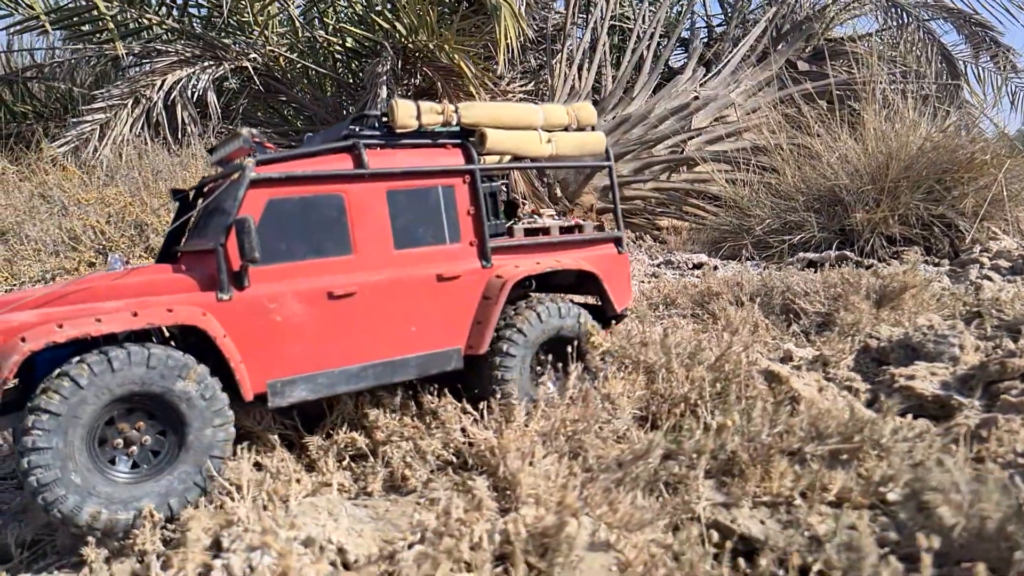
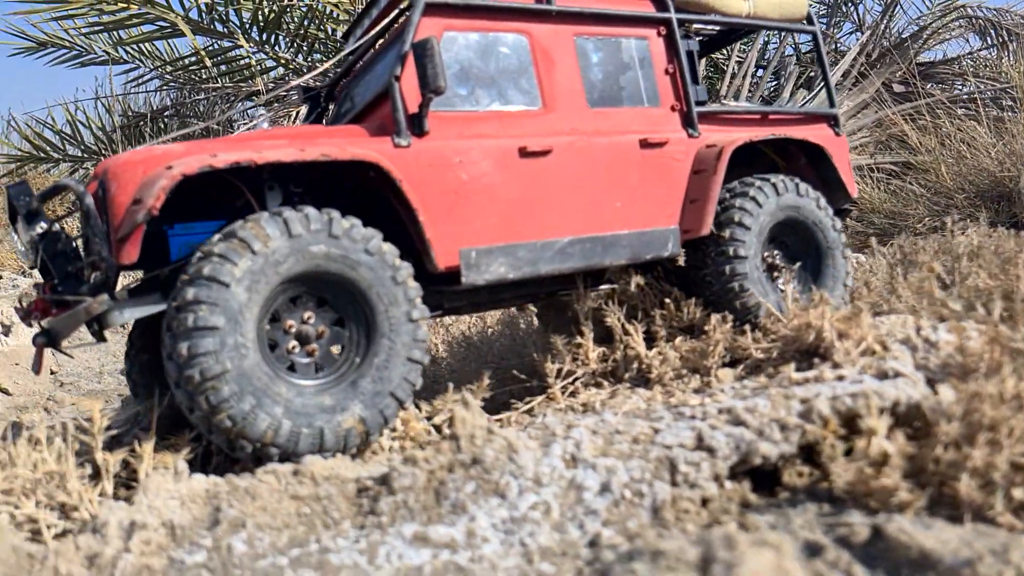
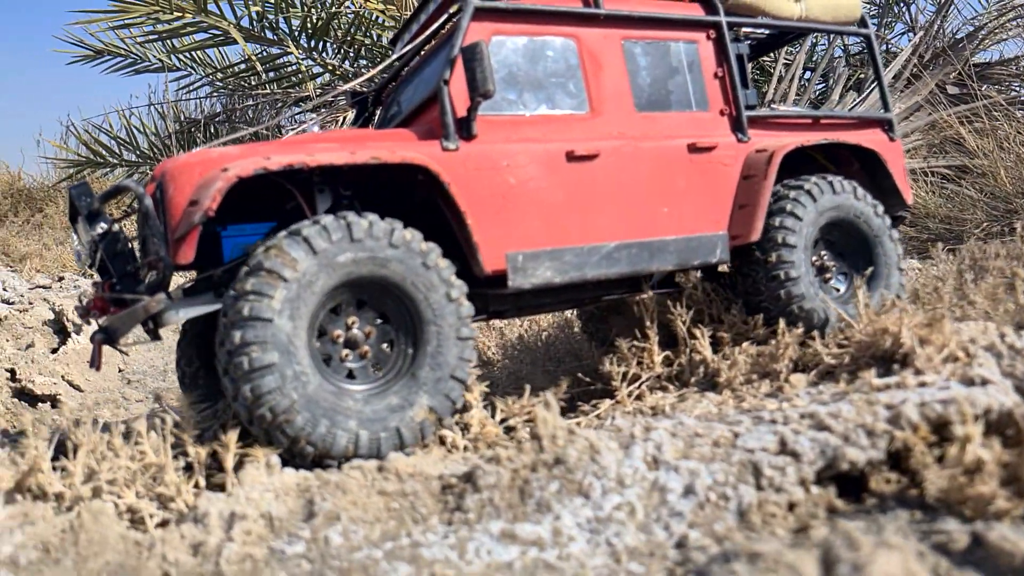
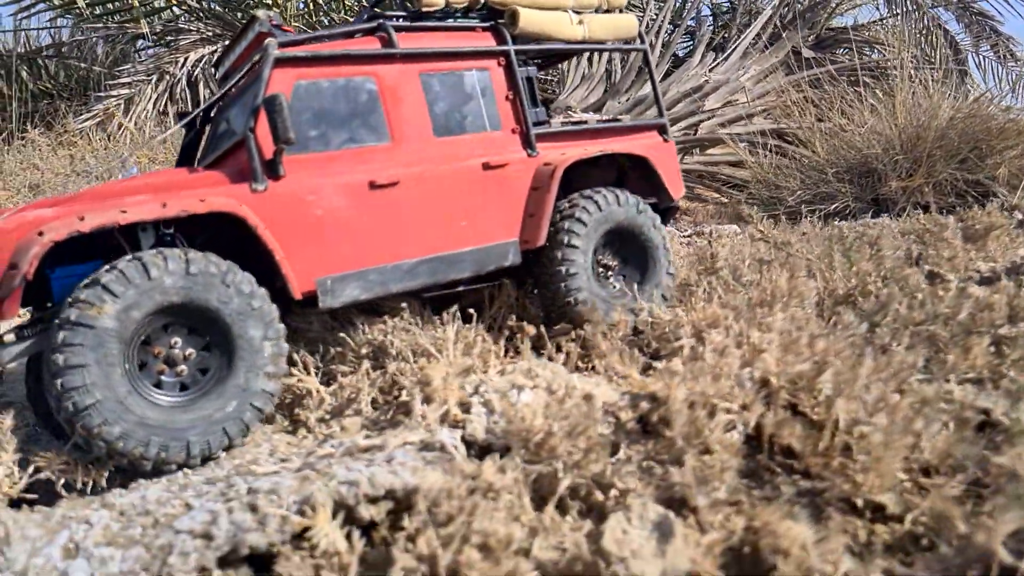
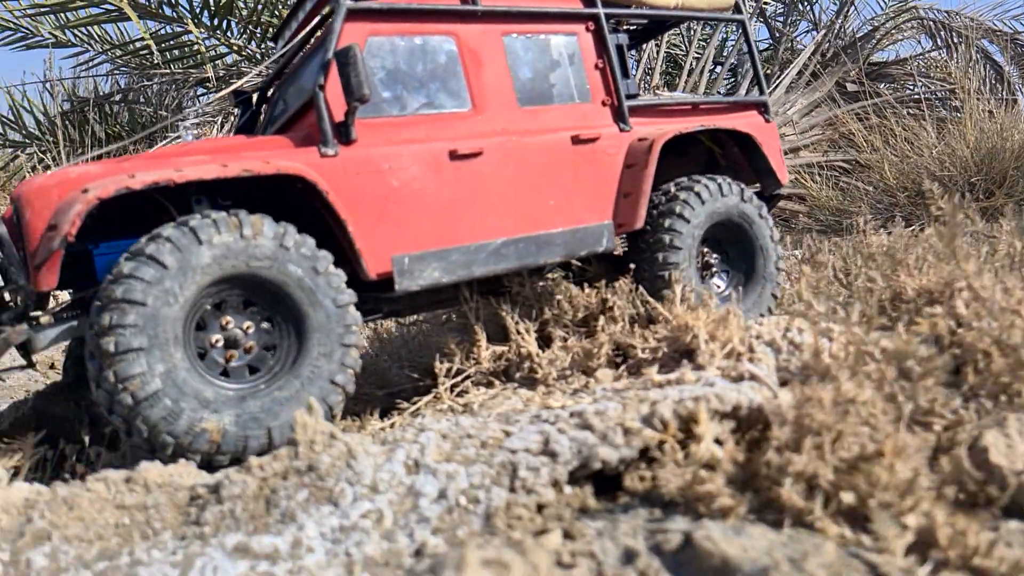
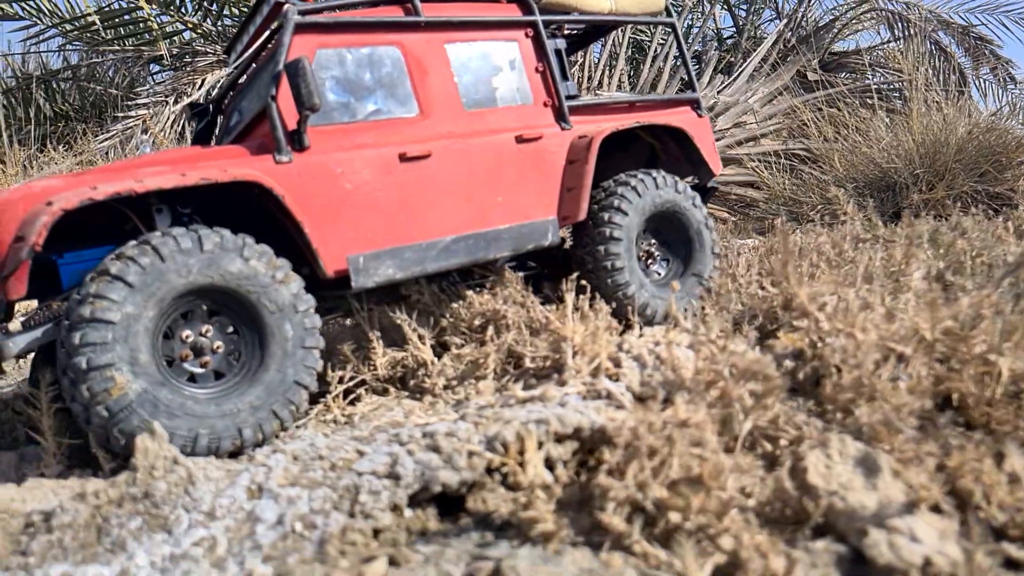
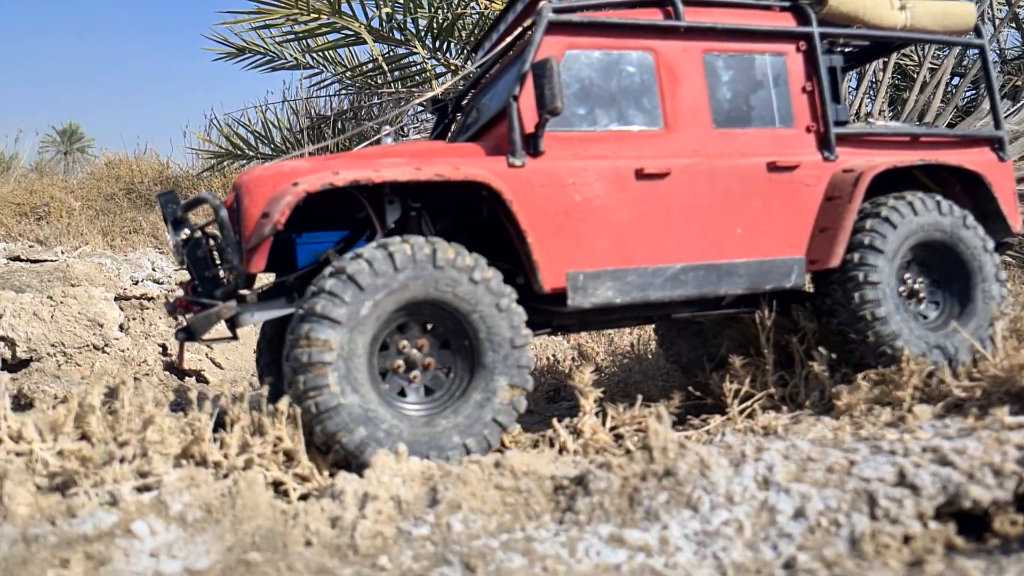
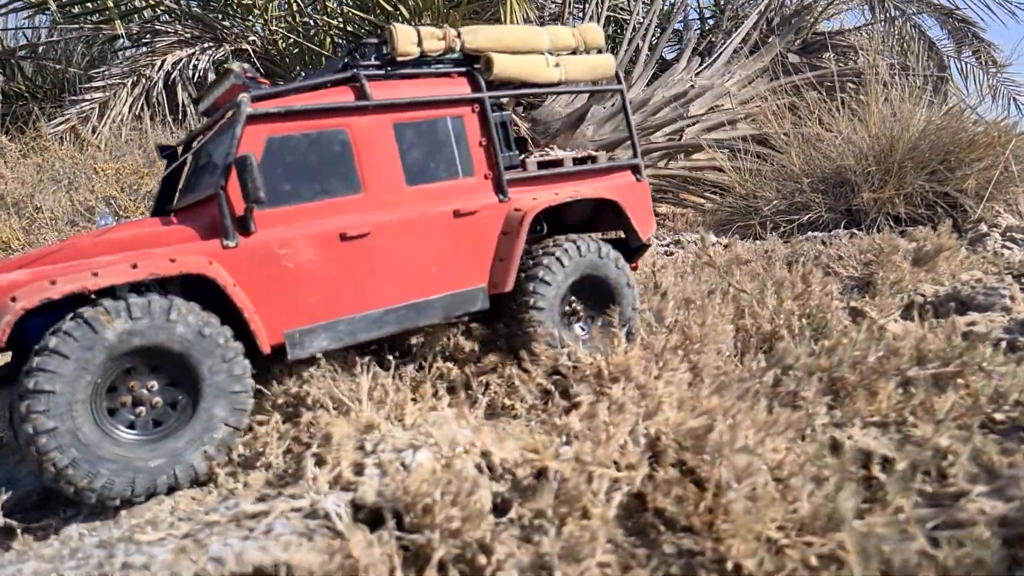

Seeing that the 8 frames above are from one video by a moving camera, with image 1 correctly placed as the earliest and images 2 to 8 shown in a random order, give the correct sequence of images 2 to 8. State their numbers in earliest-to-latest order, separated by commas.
8, 4, 6, 5, 2, 3, 7
